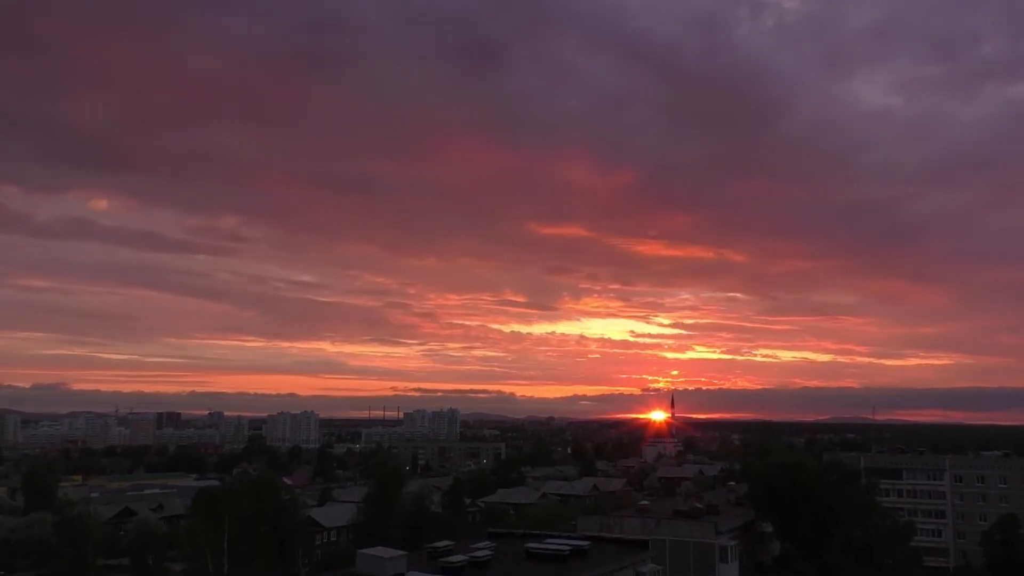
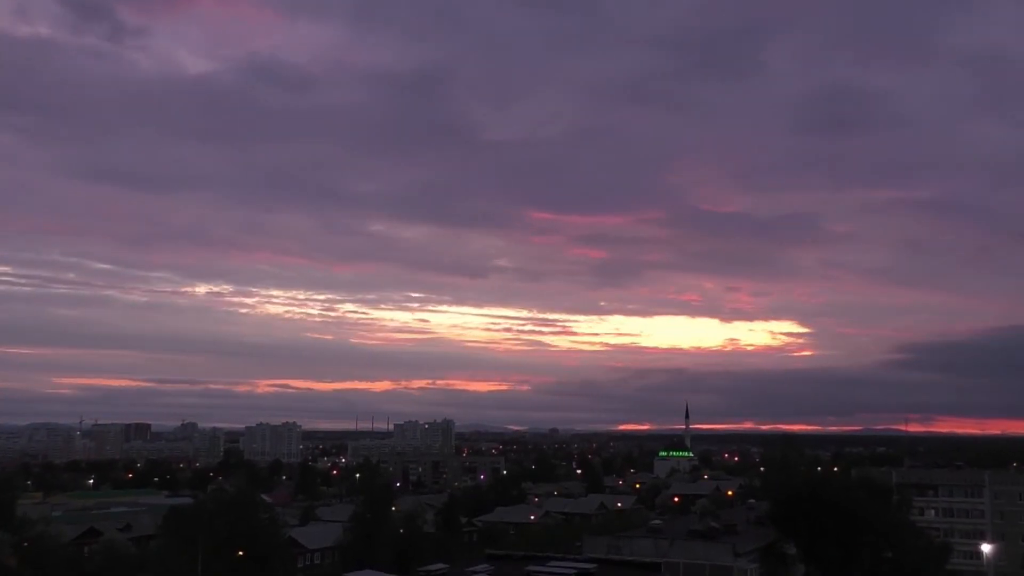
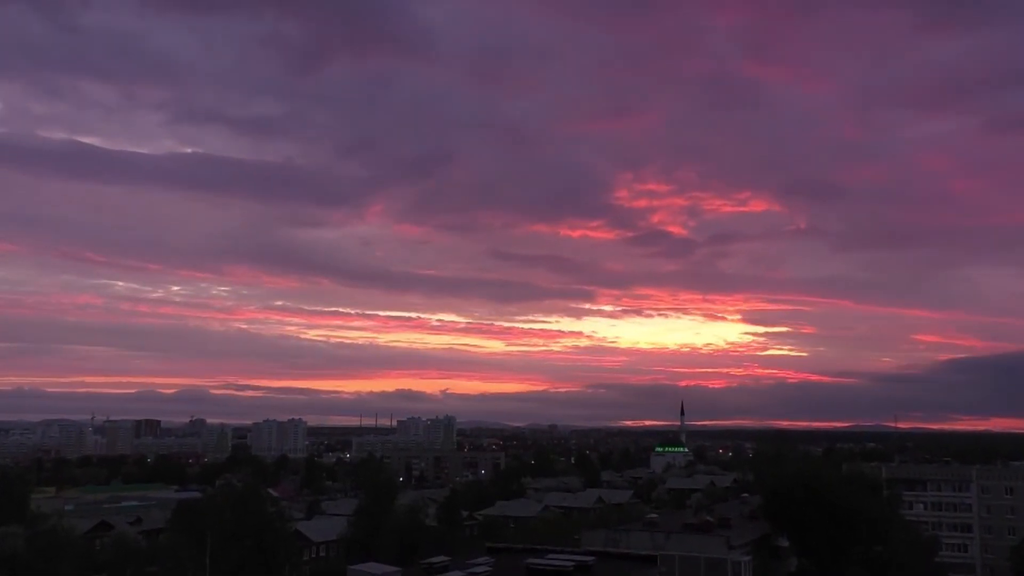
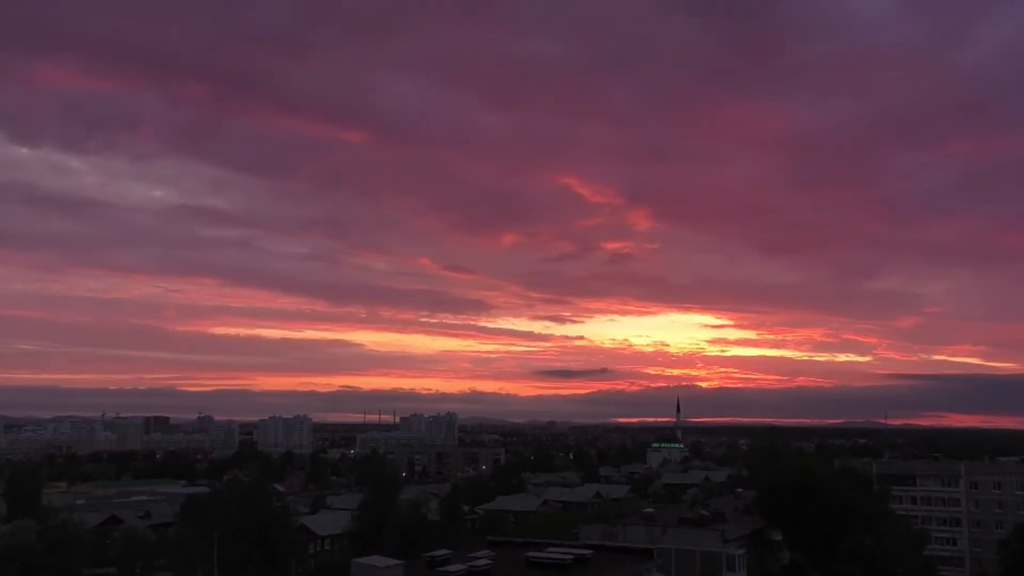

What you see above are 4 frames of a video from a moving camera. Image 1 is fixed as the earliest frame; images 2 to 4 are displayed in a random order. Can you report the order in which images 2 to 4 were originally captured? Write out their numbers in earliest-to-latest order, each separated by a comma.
4, 3, 2
